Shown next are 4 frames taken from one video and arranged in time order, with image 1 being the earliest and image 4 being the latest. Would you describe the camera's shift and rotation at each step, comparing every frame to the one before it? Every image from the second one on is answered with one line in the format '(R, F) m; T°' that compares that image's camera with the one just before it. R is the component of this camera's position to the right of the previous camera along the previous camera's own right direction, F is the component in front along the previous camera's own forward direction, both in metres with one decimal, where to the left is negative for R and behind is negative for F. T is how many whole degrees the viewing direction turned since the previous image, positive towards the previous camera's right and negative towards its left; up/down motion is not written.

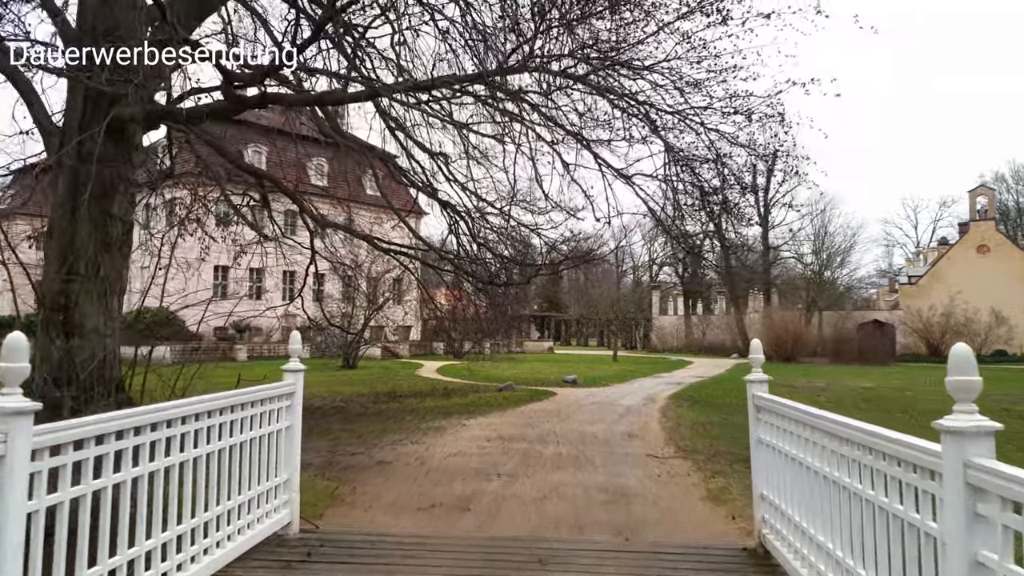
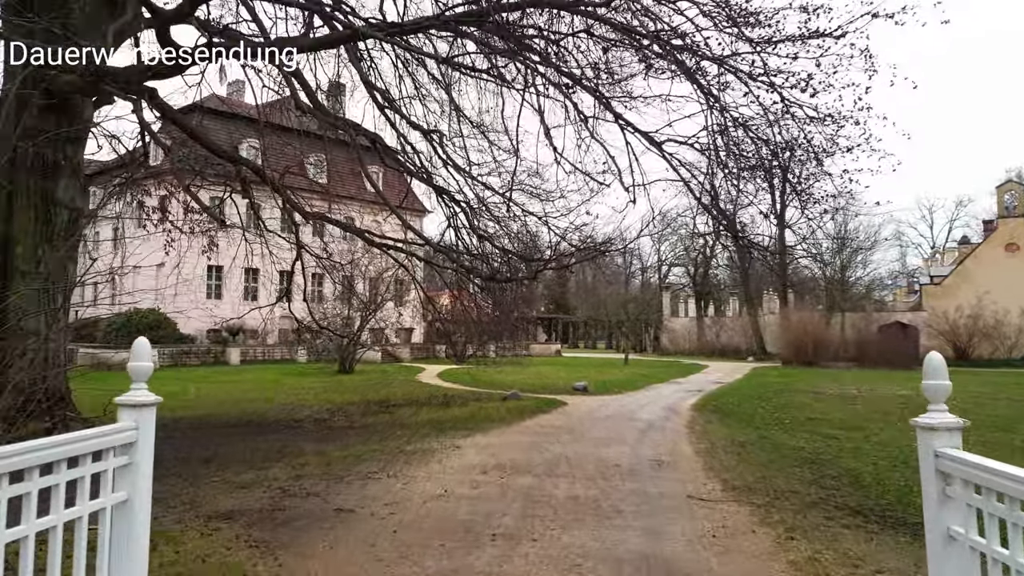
(0.0, +1.6) m; -1°
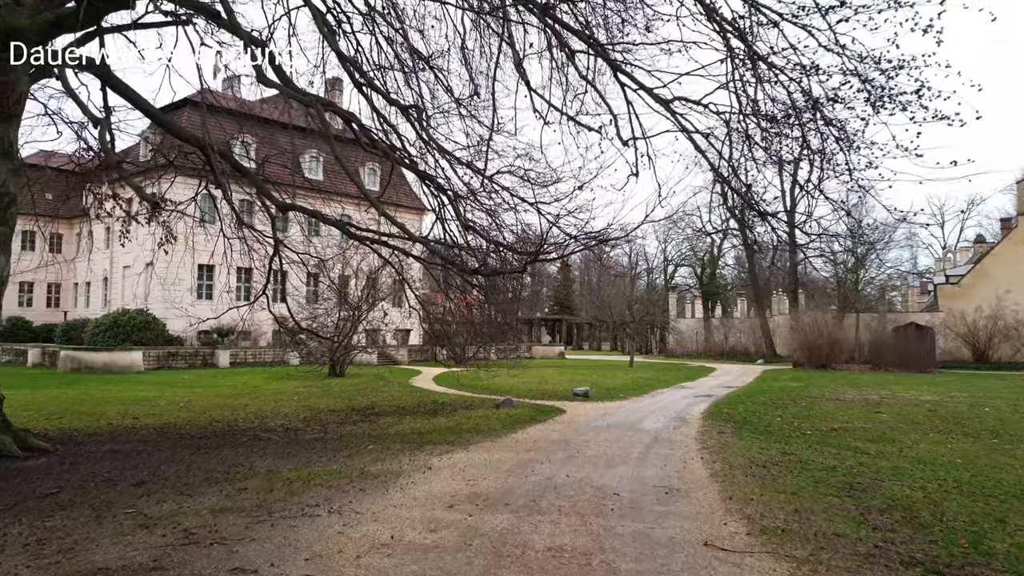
(+0.2, +1.2) m; 0°
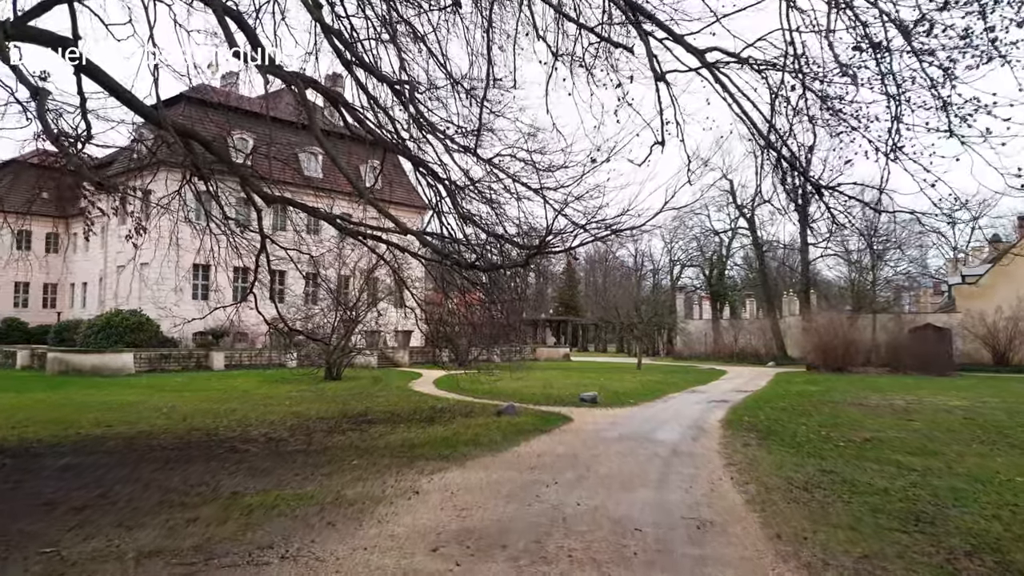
(0.0, +1.0) m; 0°
